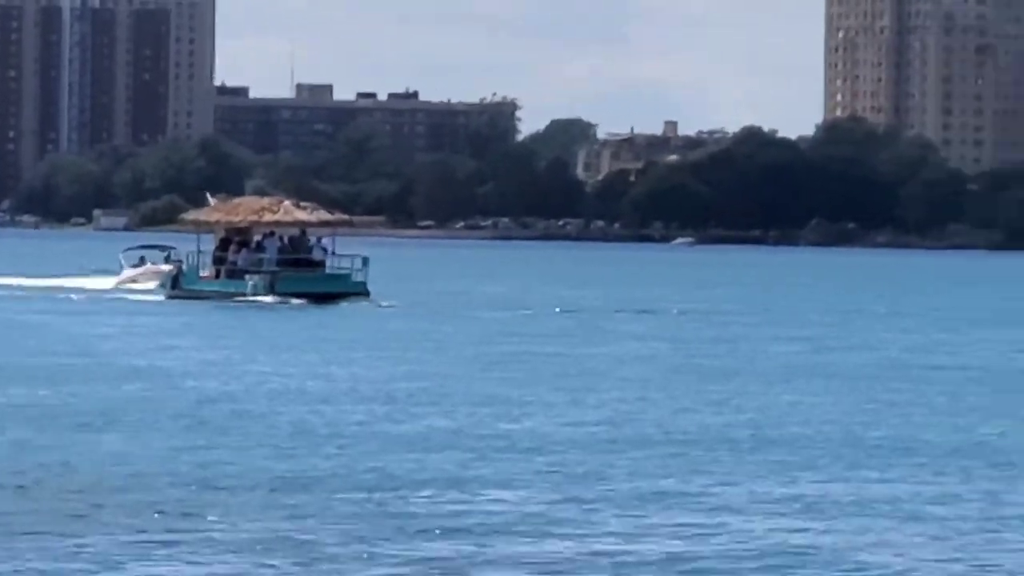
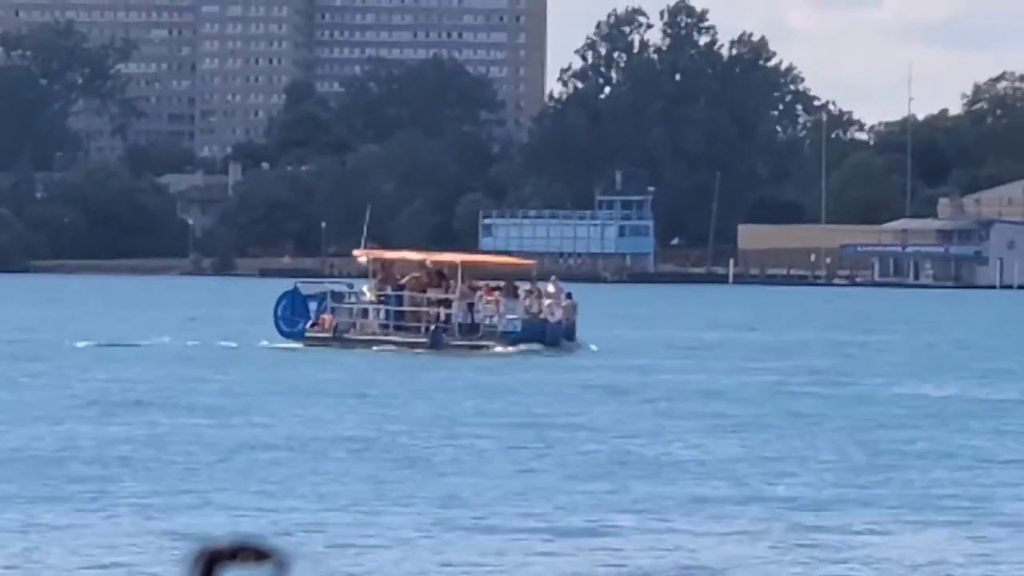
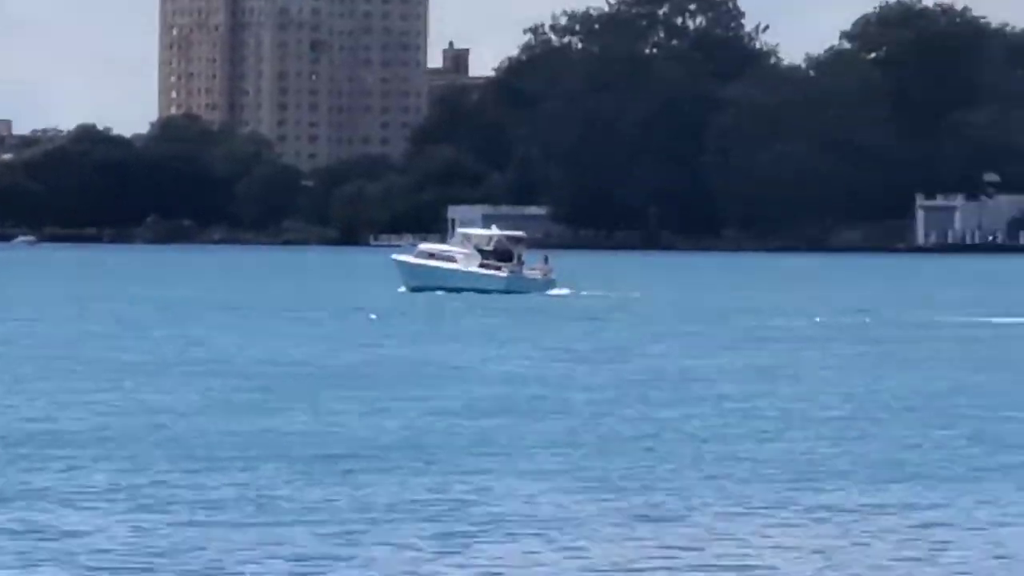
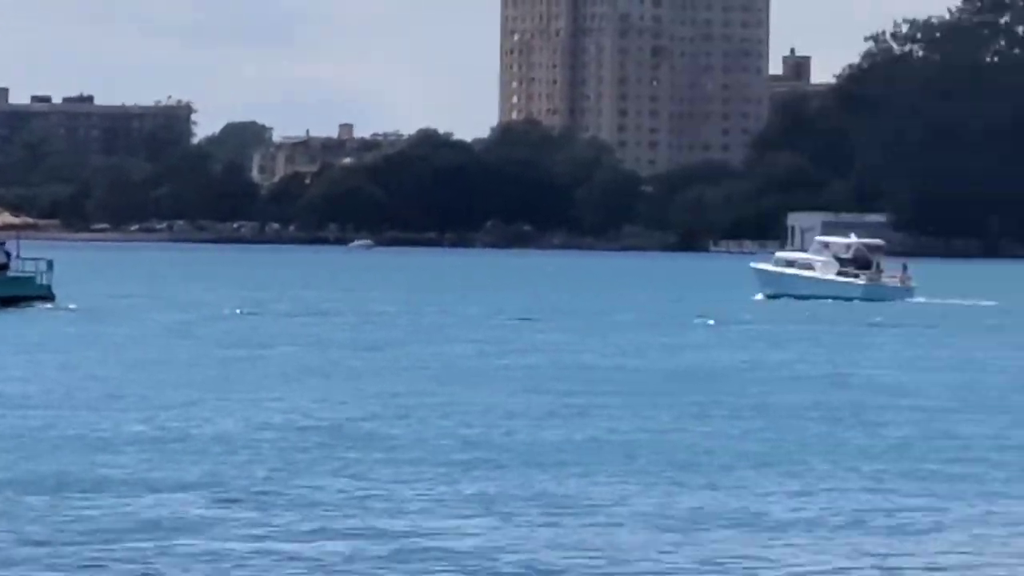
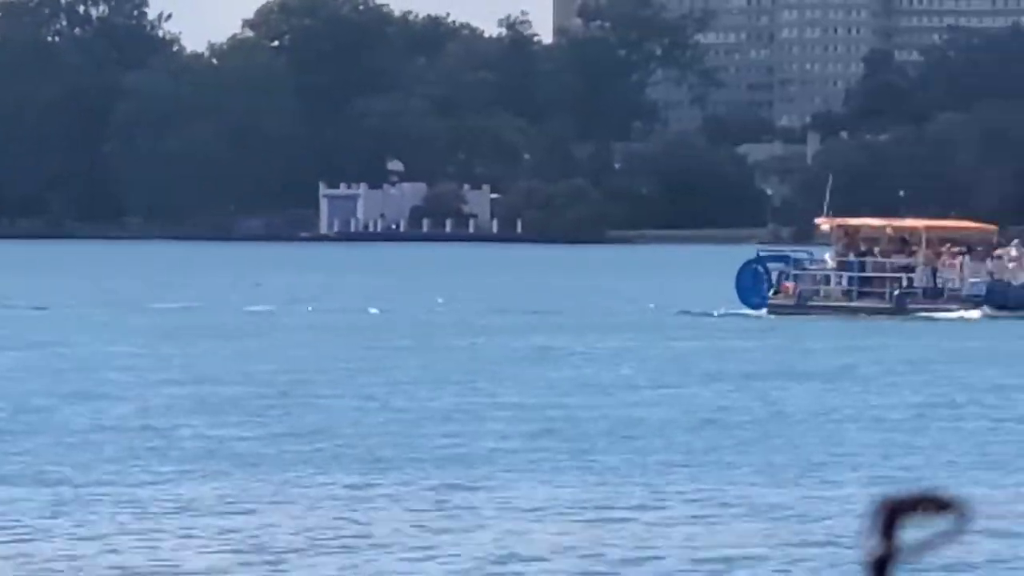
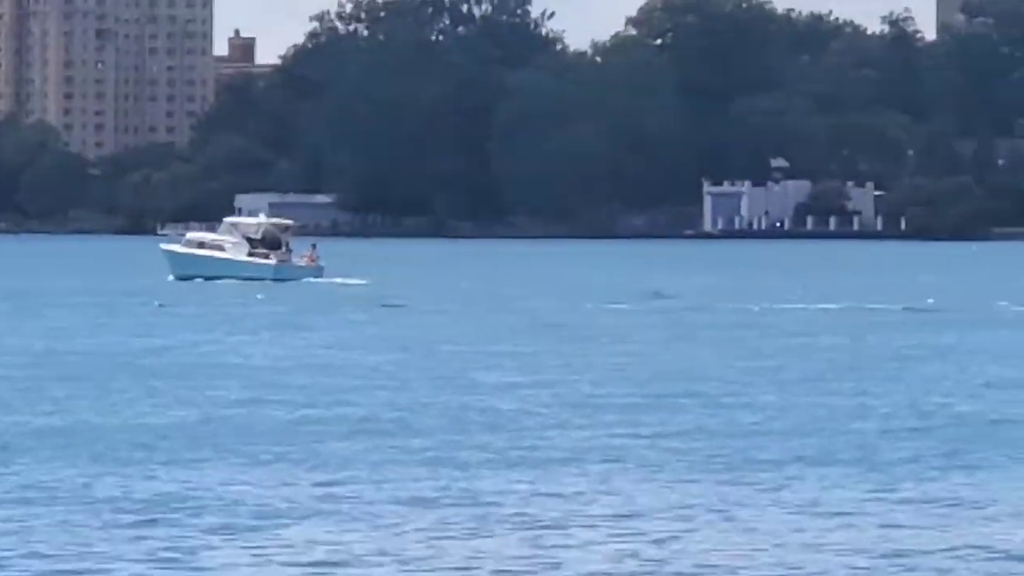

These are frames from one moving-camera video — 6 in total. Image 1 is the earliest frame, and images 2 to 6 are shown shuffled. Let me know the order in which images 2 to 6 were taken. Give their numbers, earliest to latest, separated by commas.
4, 3, 6, 5, 2
